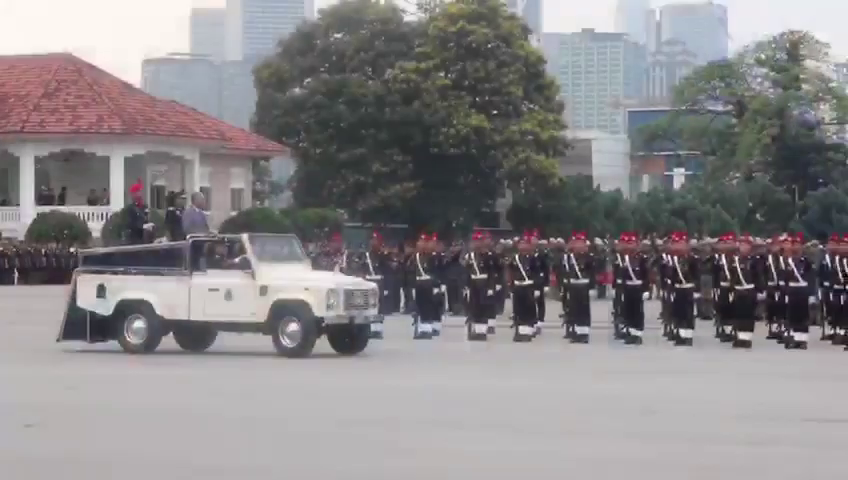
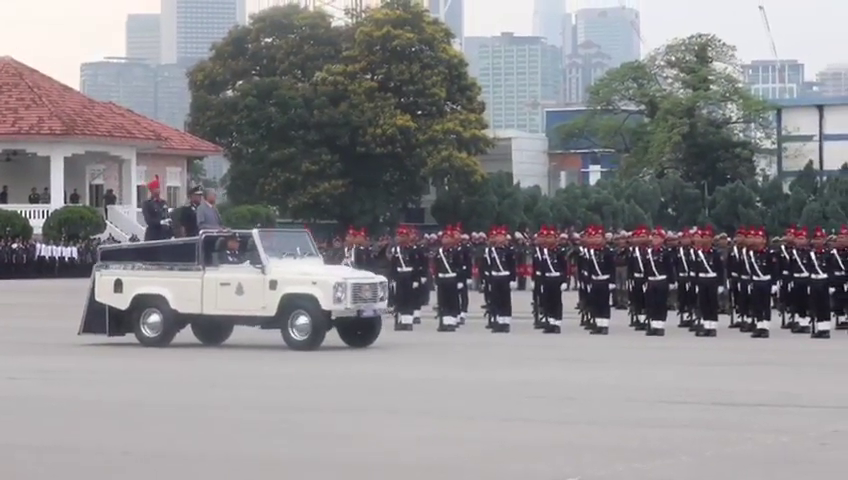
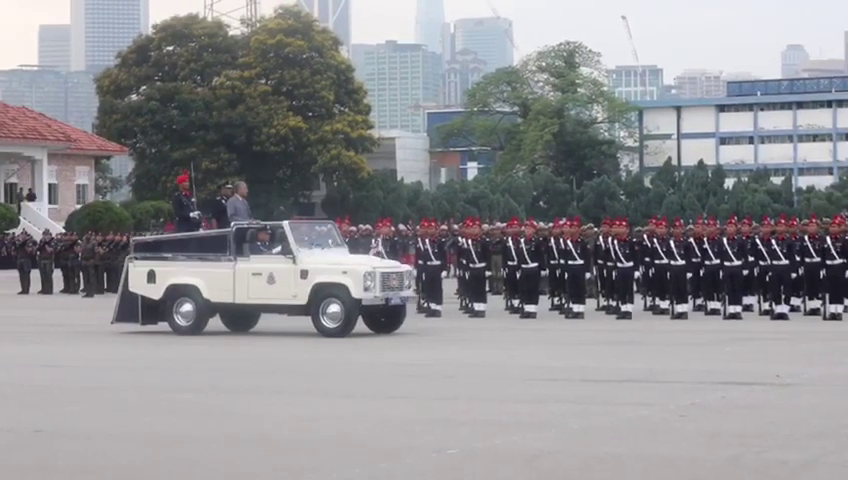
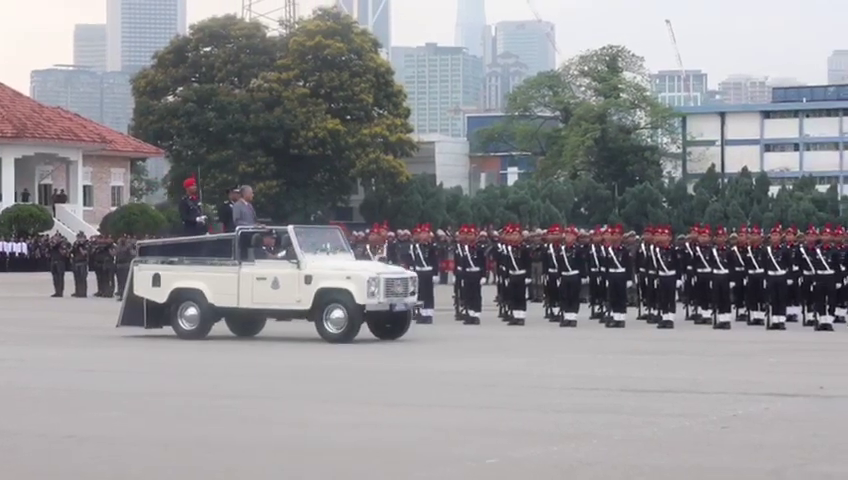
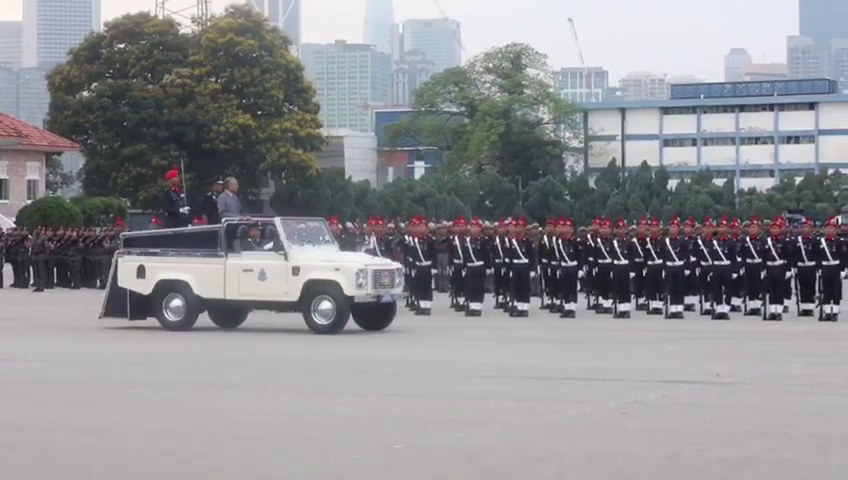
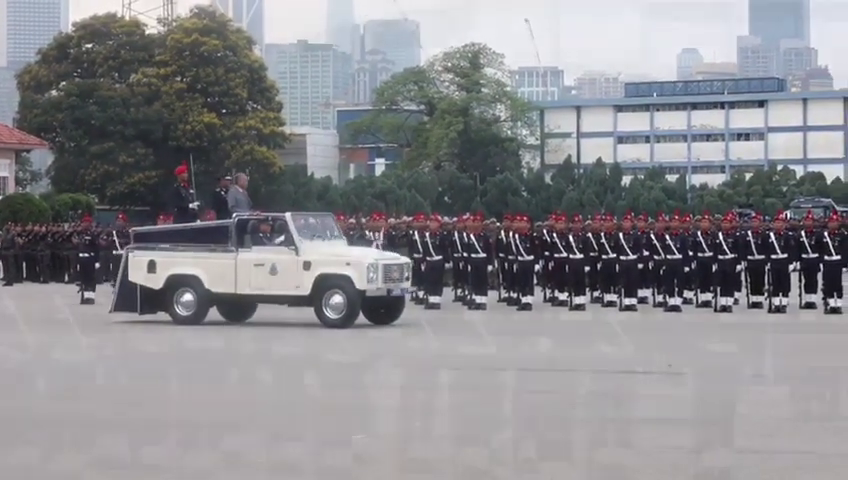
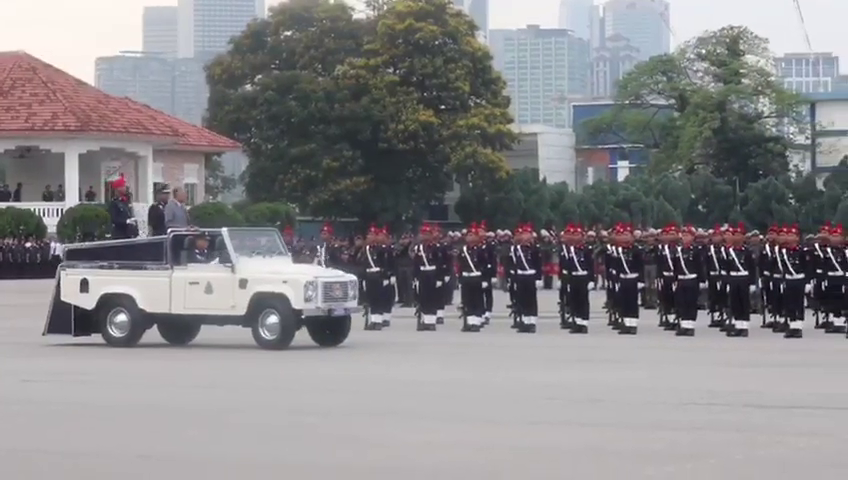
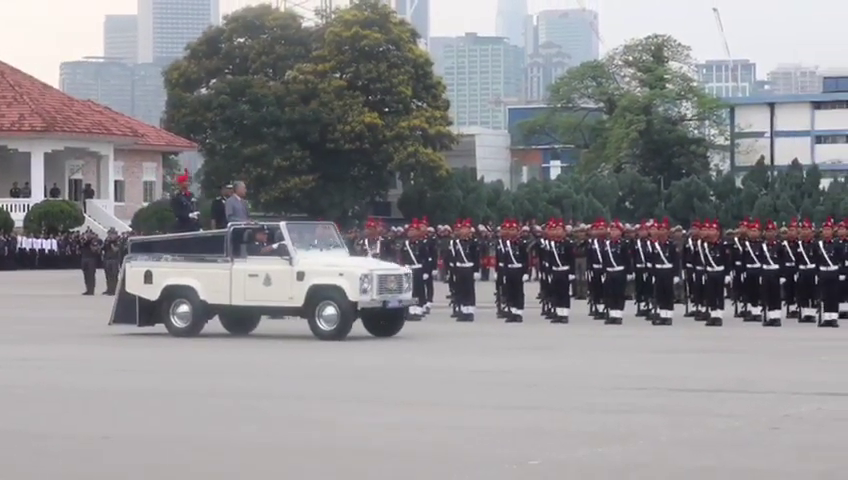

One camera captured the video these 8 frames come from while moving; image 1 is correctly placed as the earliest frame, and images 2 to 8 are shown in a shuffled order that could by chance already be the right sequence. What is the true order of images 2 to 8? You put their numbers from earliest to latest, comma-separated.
7, 2, 8, 4, 3, 5, 6
